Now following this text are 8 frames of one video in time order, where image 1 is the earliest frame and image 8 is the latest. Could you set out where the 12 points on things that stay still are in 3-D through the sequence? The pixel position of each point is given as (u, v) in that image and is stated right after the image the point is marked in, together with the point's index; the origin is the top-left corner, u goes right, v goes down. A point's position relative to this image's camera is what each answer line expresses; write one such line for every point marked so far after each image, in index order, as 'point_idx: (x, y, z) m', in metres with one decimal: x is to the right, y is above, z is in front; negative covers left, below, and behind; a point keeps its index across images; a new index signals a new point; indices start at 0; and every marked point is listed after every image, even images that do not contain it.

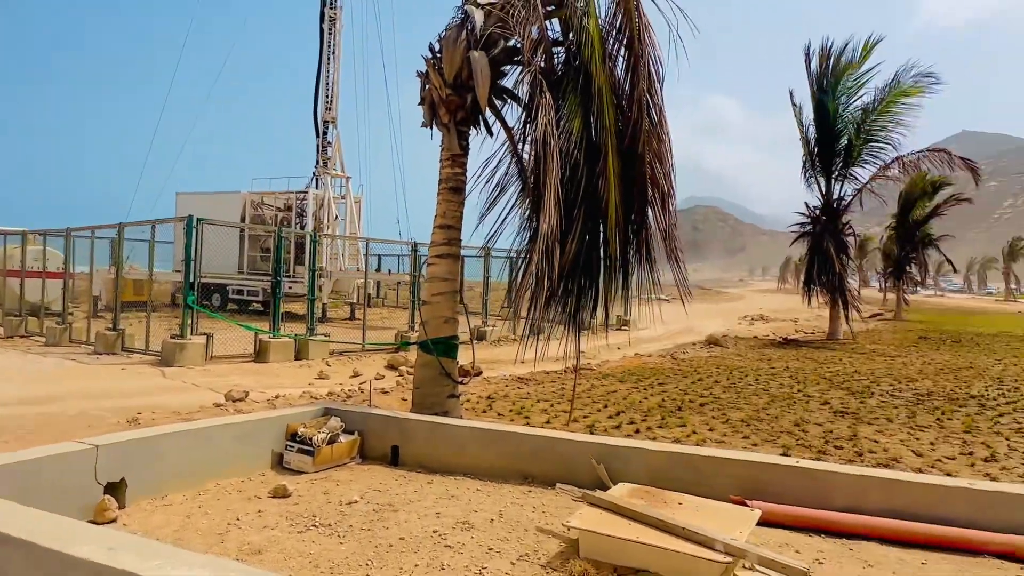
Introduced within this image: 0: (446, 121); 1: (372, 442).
0: (-0.7, +1.7, +4.3) m
1: (-1.5, -1.6, +4.2) m
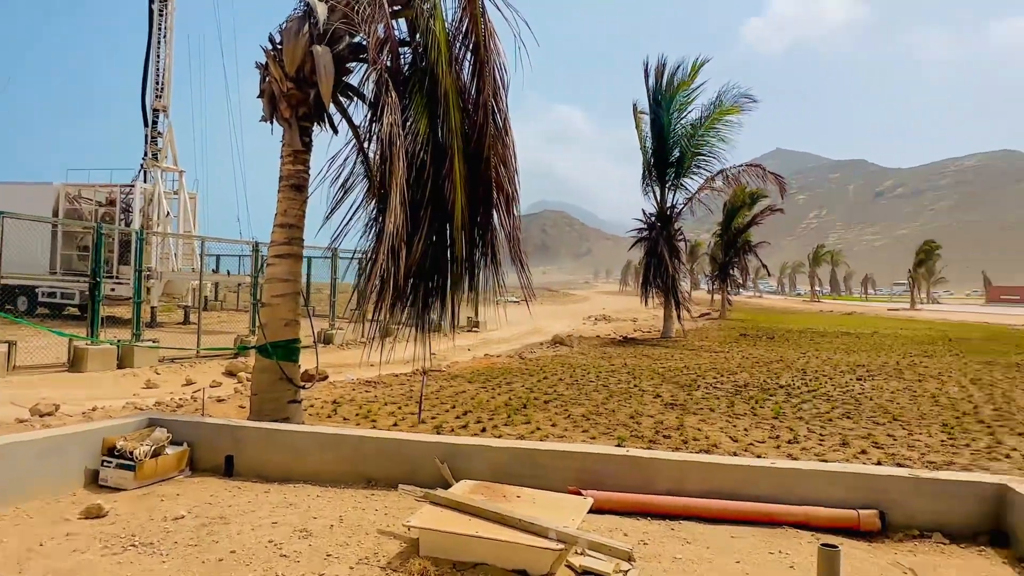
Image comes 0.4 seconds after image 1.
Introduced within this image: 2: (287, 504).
0: (-2.2, +1.7, +4.0) m
1: (-3.0, -1.6, +4.0) m
2: (-2.0, -1.9, +3.6) m
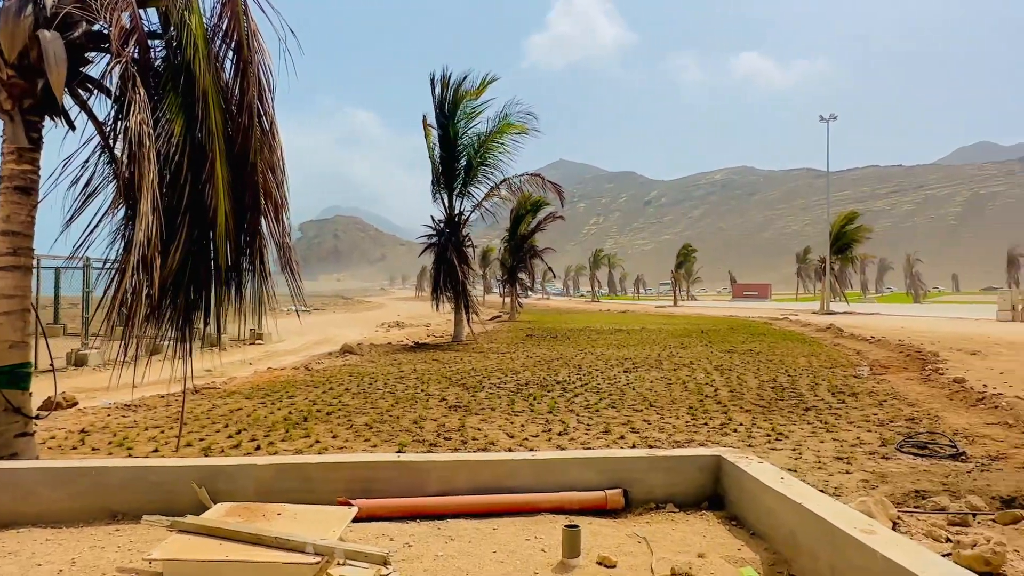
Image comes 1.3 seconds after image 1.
0: (-4.3, +1.6, +3.6) m
1: (-5.0, -1.8, +3.4) m
2: (-3.9, -2.1, +3.1) m
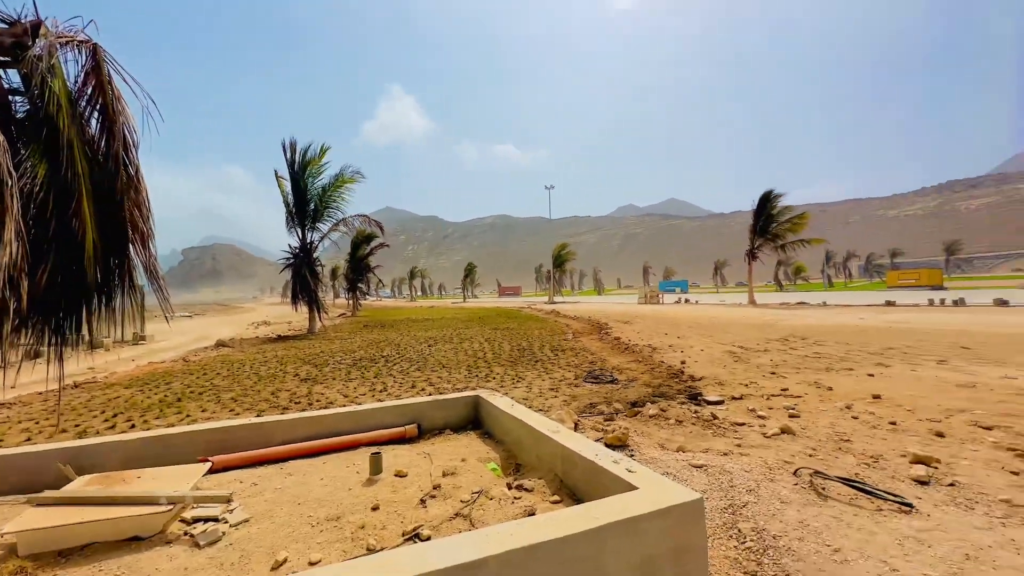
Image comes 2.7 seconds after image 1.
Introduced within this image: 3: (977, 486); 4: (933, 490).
0: (-6.6, +1.5, +4.7) m
1: (-7.1, -1.9, +4.2) m
2: (-6.0, -2.1, +4.1) m
3: (+5.6, -2.4, +5.0) m
4: (+5.2, -2.5, +5.0) m
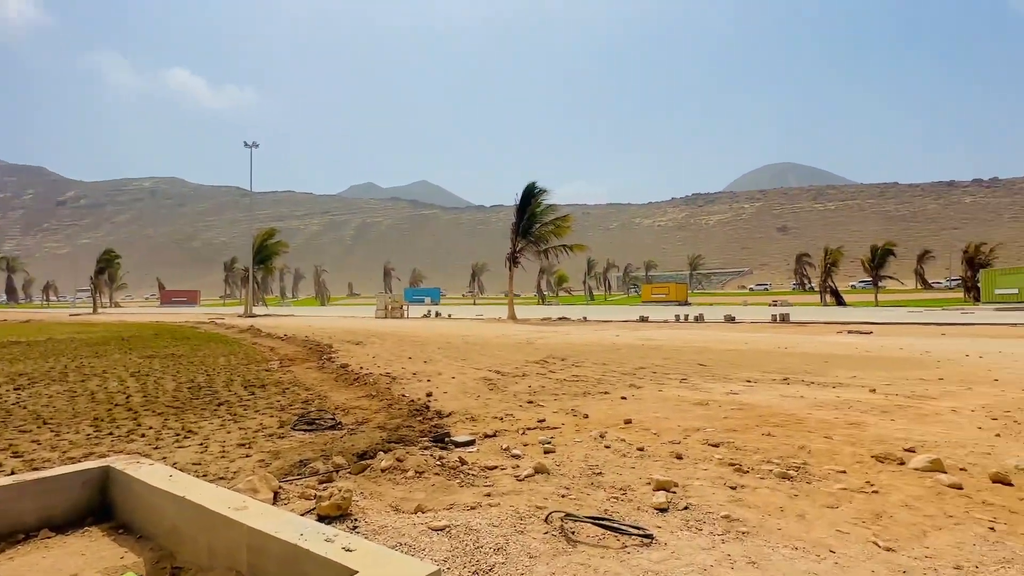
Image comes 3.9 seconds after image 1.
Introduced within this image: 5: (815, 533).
0: (-8.9, +1.5, +0.1) m
1: (-9.3, -1.9, -0.5) m
2: (-8.3, -2.1, -0.2) m
3: (+2.3, -2.6, +4.8) m
4: (+1.8, -2.7, +4.7) m
5: (+3.3, -2.8, +4.5) m
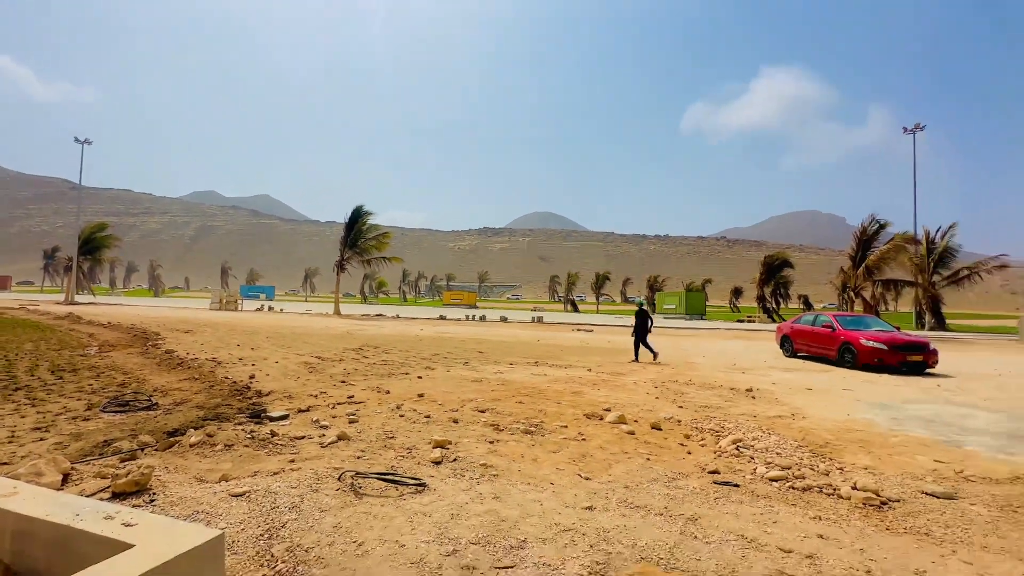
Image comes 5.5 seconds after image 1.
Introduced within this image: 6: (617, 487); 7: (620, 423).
0: (-10.4, +2.0, -0.3) m
1: (-10.8, -1.3, -1.0) m
2: (-9.9, -1.7, -0.4) m
3: (-0.7, -2.8, +6.7) m
4: (-1.1, -2.8, +6.5) m
5: (+0.4, -2.9, +6.6) m
6: (+1.6, -3.1, +6.3) m
7: (+2.0, -2.6, +8.0) m
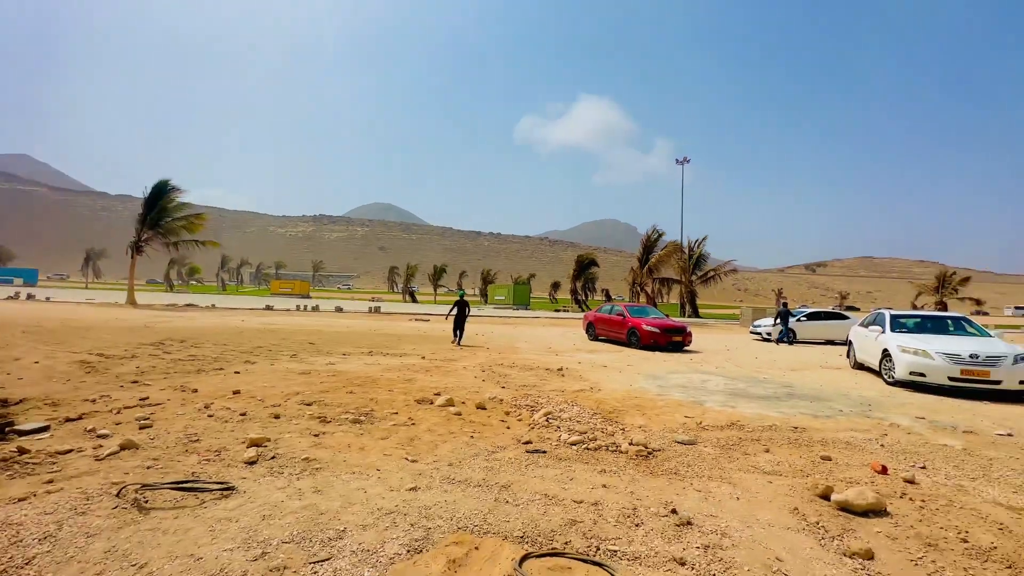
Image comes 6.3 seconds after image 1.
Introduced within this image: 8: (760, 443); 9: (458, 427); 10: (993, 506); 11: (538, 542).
0: (-10.5, +2.2, -3.2) m
1: (-10.7, -1.1, -4.0) m
2: (-10.0, -1.5, -3.2) m
3: (-3.5, -2.6, +6.5) m
4: (-3.8, -2.6, +6.2) m
5: (-2.4, -2.8, +6.7) m
6: (-1.2, -2.9, +6.8) m
7: (-1.3, -2.5, +8.5) m
8: (+4.9, -3.1, +8.1) m
9: (-1.0, -2.7, +7.9) m
10: (+7.7, -3.5, +6.5) m
11: (+0.4, -3.3, +5.4) m
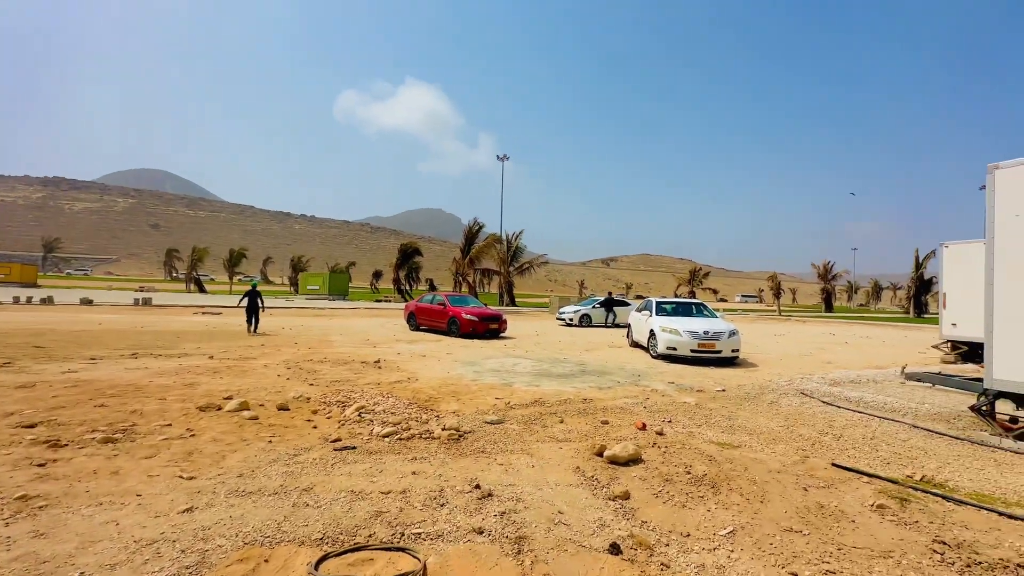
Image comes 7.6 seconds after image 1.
0: (-9.5, +1.7, -6.7) m
1: (-9.5, -1.6, -7.3) m
2: (-9.2, -1.9, -6.3) m
3: (-6.3, -2.5, +5.0) m
4: (-6.5, -2.6, +4.6) m
5: (-5.3, -2.7, +5.6) m
6: (-4.3, -2.8, +6.1) m
7: (-4.9, -2.2, +7.7) m
8: (+1.1, -2.9, +9.4) m
9: (-4.4, -2.5, +7.2) m
10: (+4.2, -3.4, +8.9) m
11: (-2.3, -3.3, +5.3) m
